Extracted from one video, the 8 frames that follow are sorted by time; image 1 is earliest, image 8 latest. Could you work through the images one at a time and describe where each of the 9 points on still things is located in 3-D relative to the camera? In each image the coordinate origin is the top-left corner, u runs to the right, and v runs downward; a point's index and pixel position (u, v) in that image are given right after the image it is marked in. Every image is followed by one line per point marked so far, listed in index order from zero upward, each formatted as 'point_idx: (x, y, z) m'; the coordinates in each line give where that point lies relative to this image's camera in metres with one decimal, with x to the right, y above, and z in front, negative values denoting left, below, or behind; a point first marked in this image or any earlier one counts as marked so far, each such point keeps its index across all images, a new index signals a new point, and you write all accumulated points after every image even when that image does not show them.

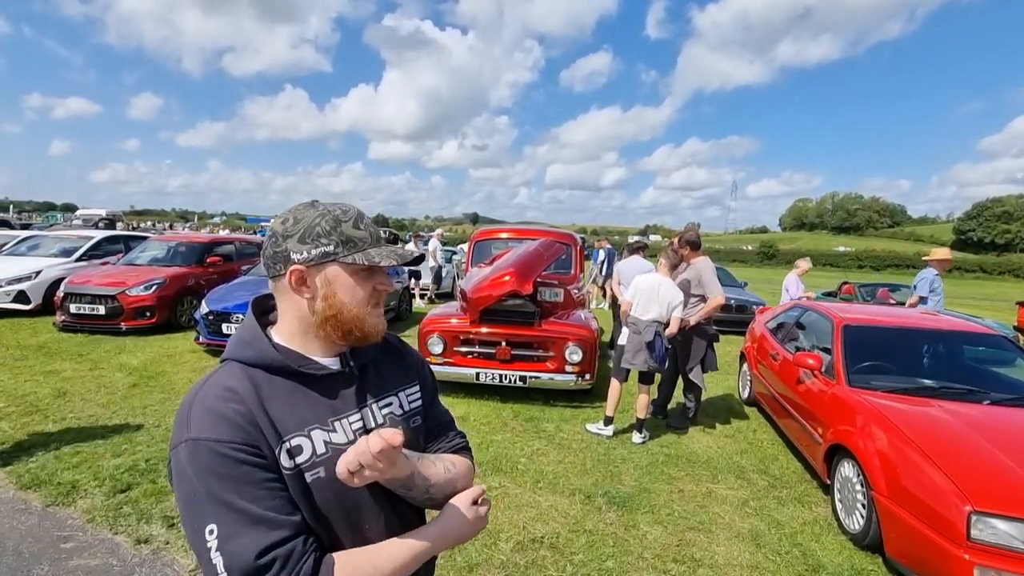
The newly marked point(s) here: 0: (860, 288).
0: (+8.0, 0.0, +11.5) m
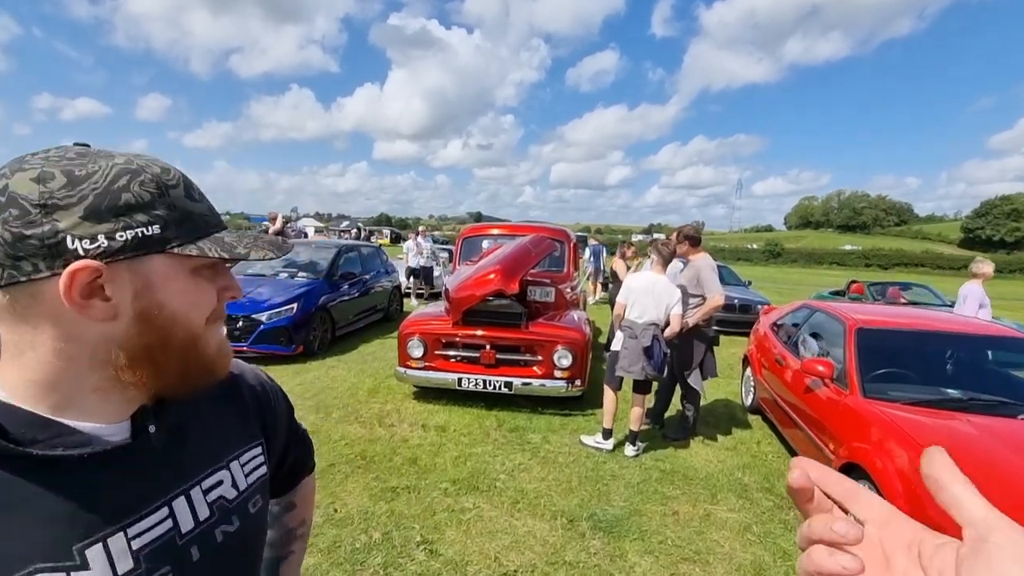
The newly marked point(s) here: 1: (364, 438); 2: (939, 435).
0: (+7.9, 0.0, +11.0) m
1: (-1.3, -1.4, +4.5) m
2: (+2.6, -0.9, +3.0) m
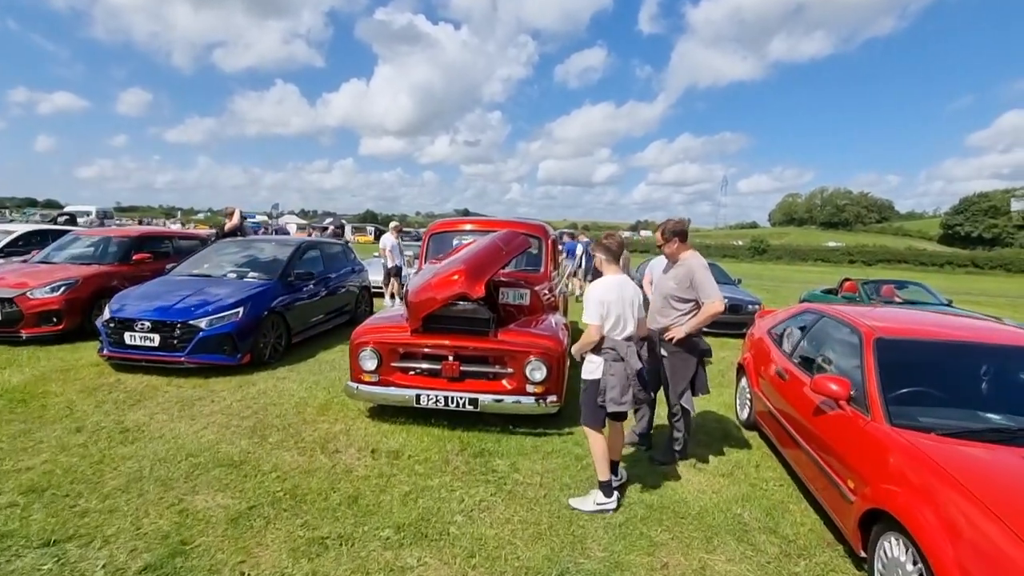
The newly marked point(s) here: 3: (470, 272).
0: (+7.4, +0.1, +10.6) m
1: (-1.6, -1.4, +3.8) m
2: (+2.3, -0.9, +2.4) m
3: (-0.4, +0.2, +4.6) m
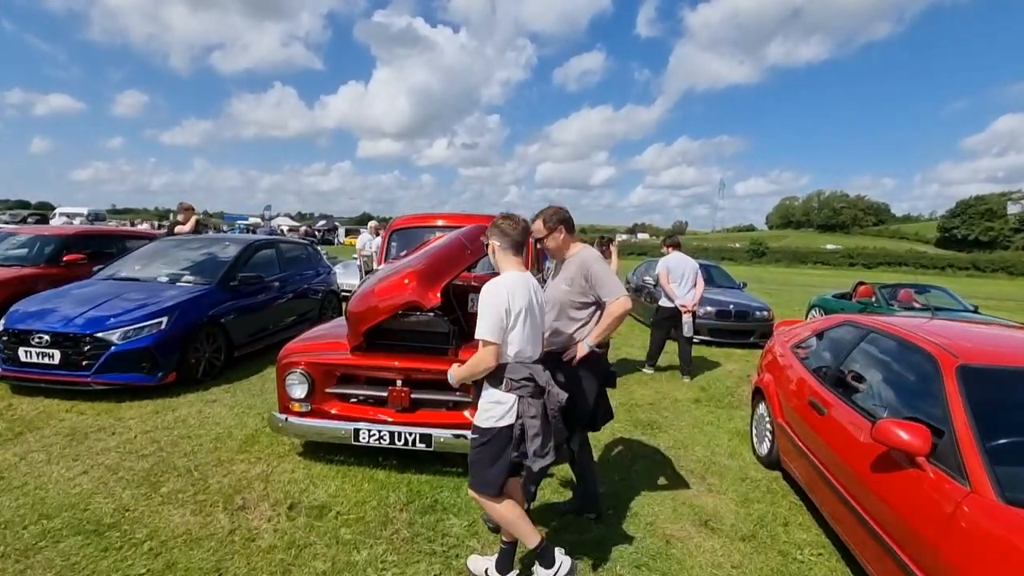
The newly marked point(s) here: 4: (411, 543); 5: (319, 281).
0: (+7.1, 0.0, +9.7) m
1: (-1.9, -1.4, +2.9) m
2: (+2.1, -1.0, +1.5) m
3: (-0.7, +0.1, +3.7) m
4: (-0.6, -1.5, +2.9) m
5: (-3.2, +0.1, +8.3) m
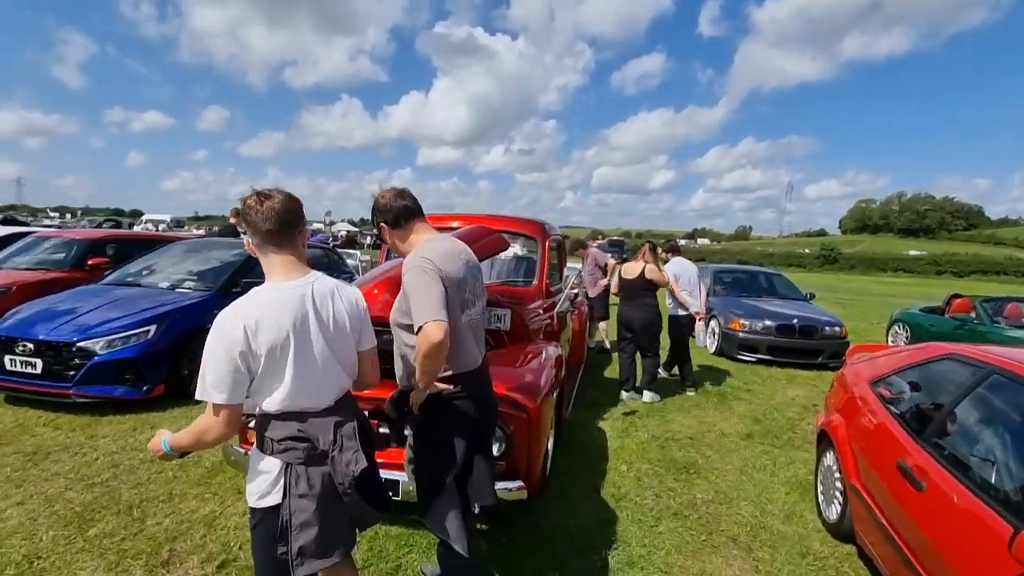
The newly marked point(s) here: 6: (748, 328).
0: (+7.7, -0.3, +8.2) m
1: (-2.0, -1.5, +2.4) m
2: (+1.7, -1.0, +0.6) m
3: (-0.7, 0.0, +3.1) m
4: (-0.7, -1.6, +2.3) m
5: (-2.7, 0.0, +7.9) m
6: (+3.6, -0.6, +7.5) m
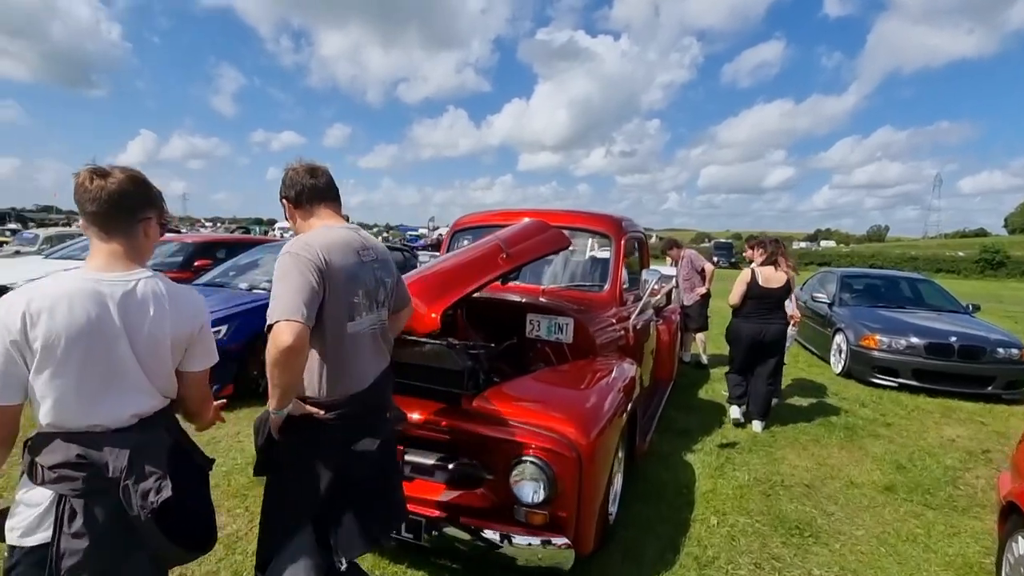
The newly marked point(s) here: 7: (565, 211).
0: (+8.8, -0.4, +6.0) m
1: (-1.9, -1.5, +2.2) m
2: (+1.5, -1.1, -0.3) m
3: (-0.4, 0.0, +2.6) m
4: (-0.7, -1.6, +1.8) m
5: (-1.5, 0.0, +7.8) m
6: (+4.6, -0.7, +6.1) m
7: (+0.5, +0.7, +4.4) m
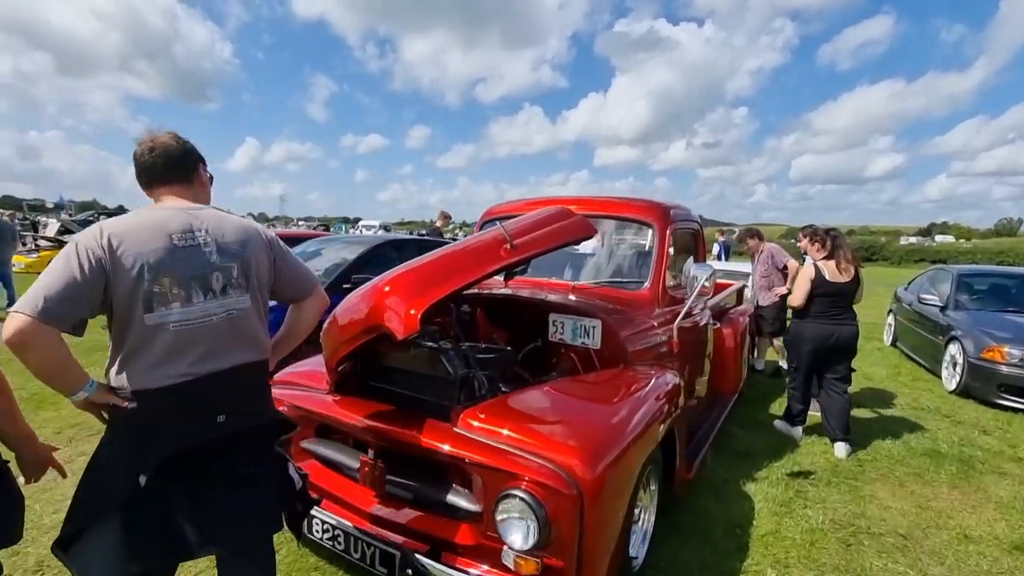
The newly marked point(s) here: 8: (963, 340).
0: (+9.2, -0.5, +4.2) m
1: (-2.0, -1.5, +2.1) m
2: (+1.0, -1.1, -0.9) m
3: (-0.4, 0.0, +2.3) m
4: (-0.8, -1.6, +1.5) m
5: (-0.7, 0.0, +7.5) m
6: (+5.1, -0.7, +5.0) m
7: (+0.7, +0.7, +3.8) m
8: (+5.0, -0.6, +5.6) m
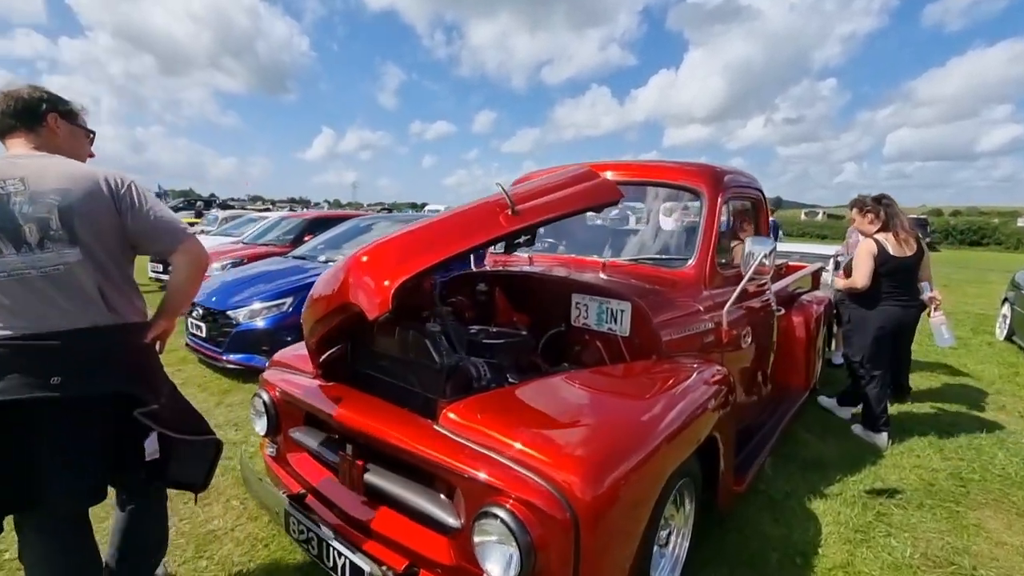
0: (+9.3, -0.4, +2.6) m
1: (-2.0, -1.3, +2.0) m
2: (+0.6, -1.1, -1.4) m
3: (-0.4, +0.1, +1.9) m
4: (-0.9, -1.5, +1.3) m
5: (0.0, +0.3, +7.2) m
6: (+5.4, -0.6, +4.0) m
7: (+0.9, +0.8, +3.3) m
8: (+5.4, -0.4, +4.5) m
